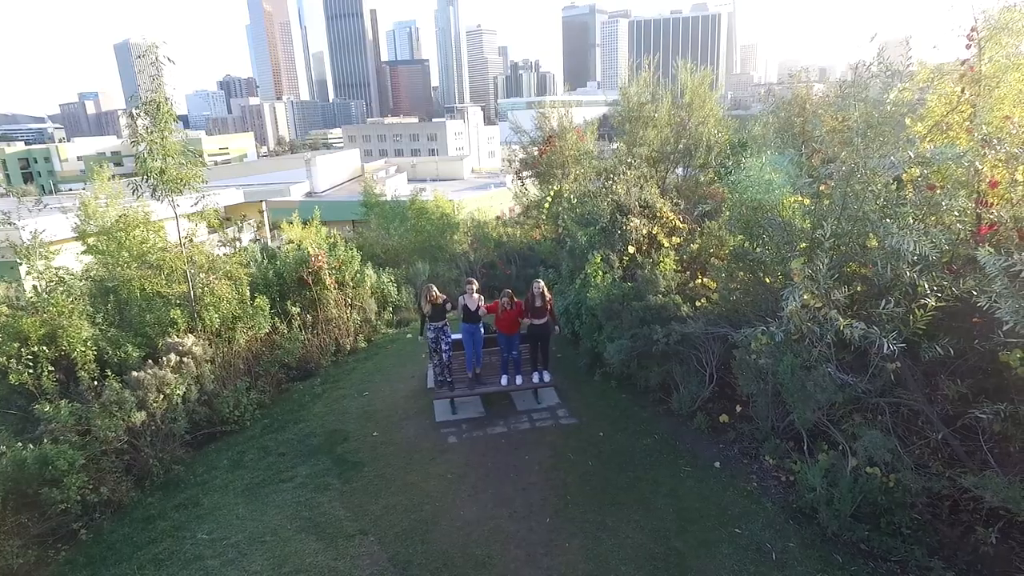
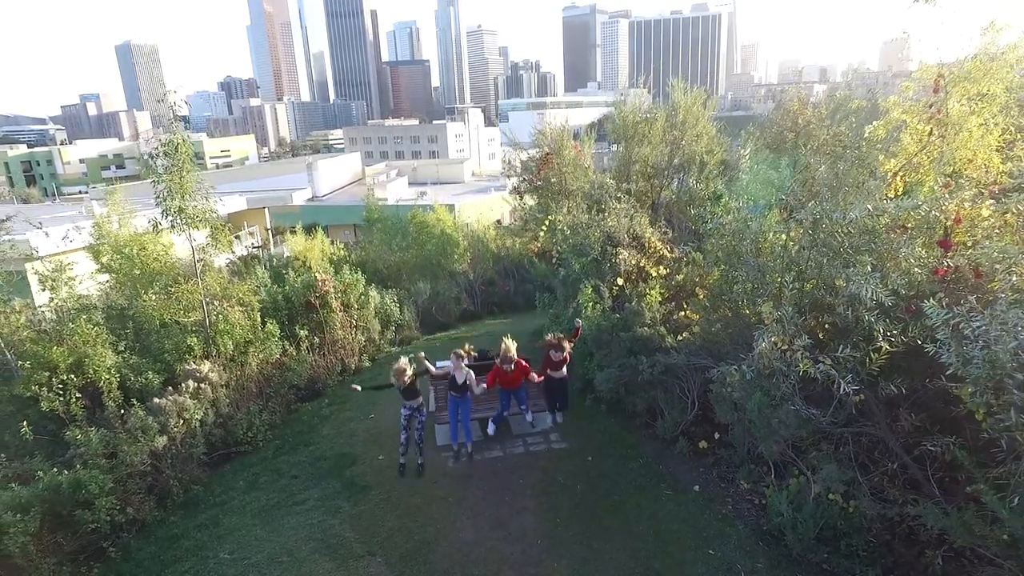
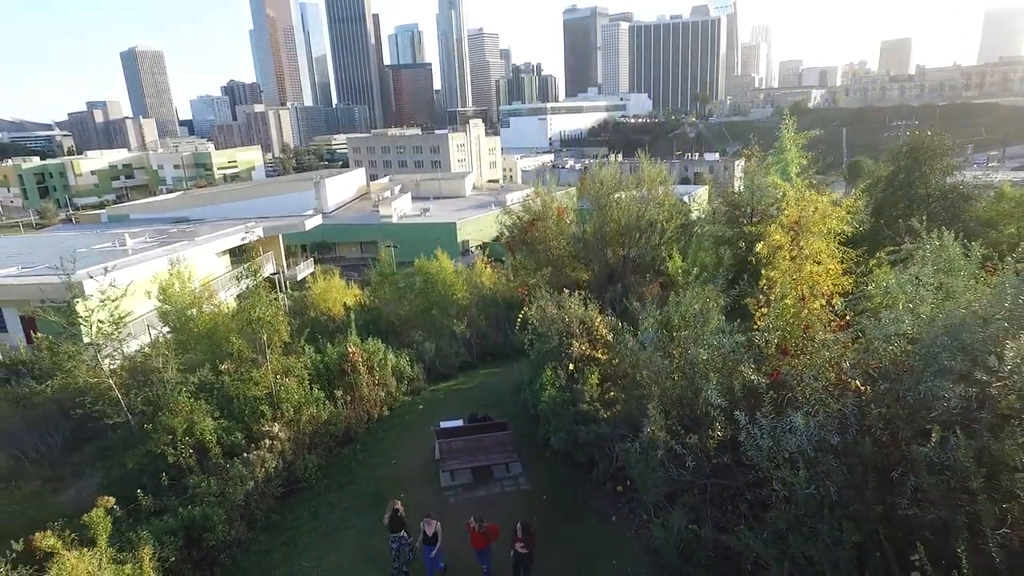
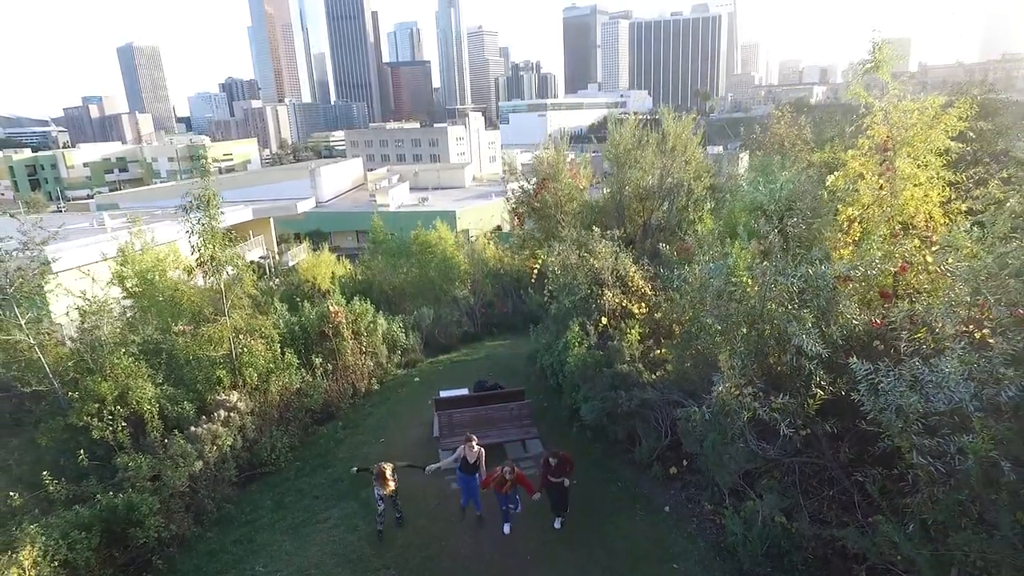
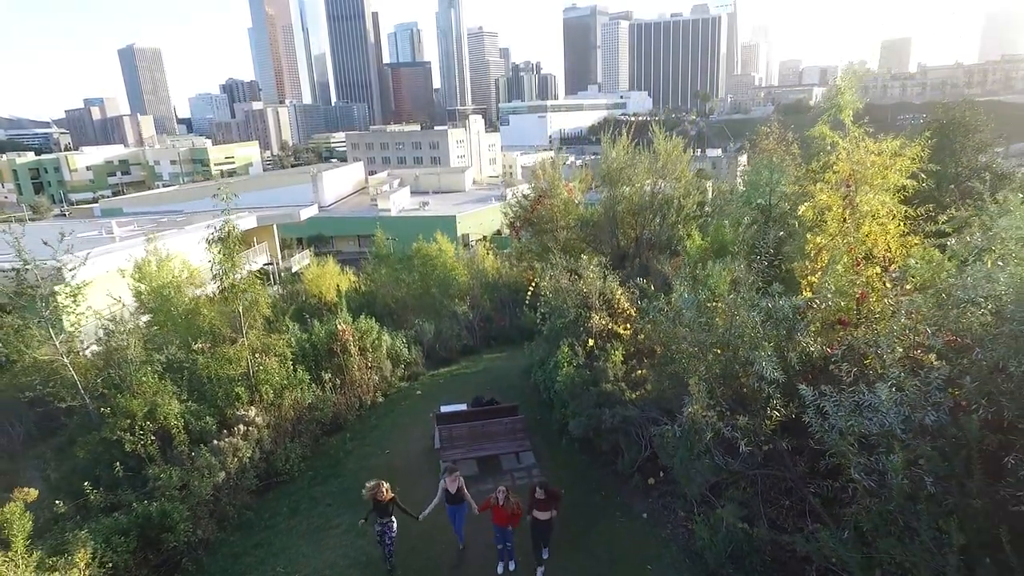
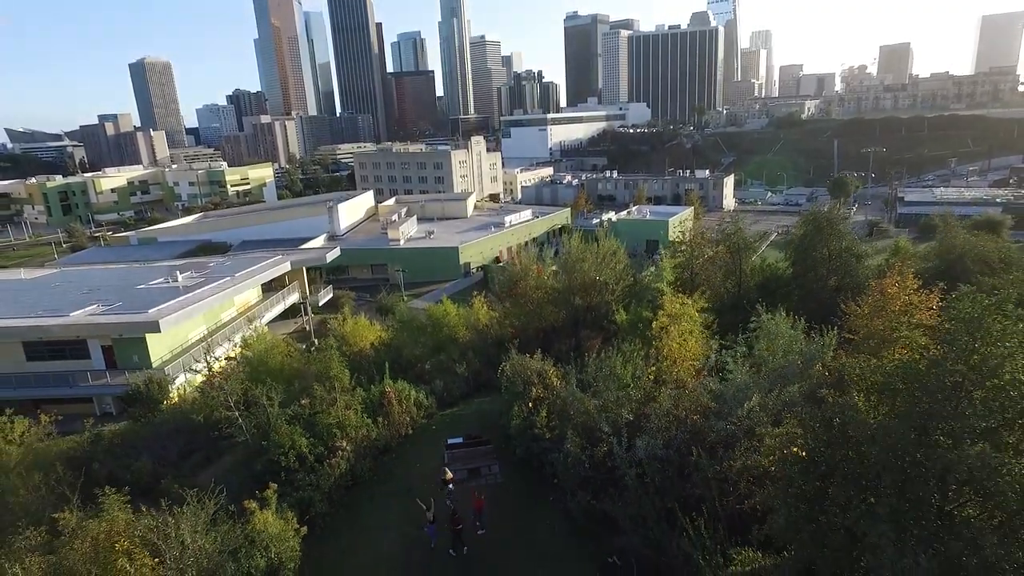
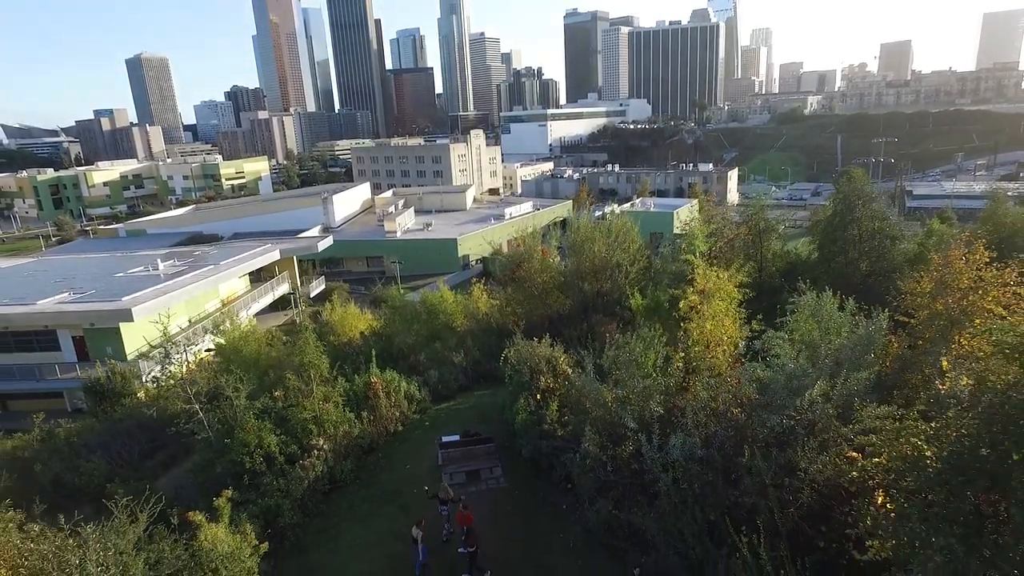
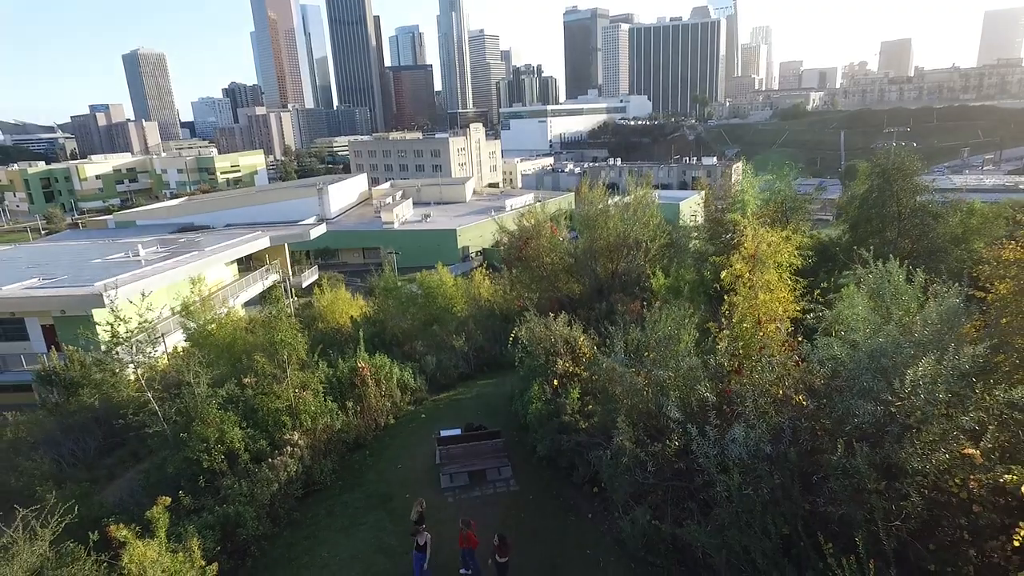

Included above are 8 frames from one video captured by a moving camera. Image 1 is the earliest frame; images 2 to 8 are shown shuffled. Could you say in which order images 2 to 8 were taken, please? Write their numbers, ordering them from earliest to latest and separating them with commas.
2, 4, 5, 3, 8, 7, 6
